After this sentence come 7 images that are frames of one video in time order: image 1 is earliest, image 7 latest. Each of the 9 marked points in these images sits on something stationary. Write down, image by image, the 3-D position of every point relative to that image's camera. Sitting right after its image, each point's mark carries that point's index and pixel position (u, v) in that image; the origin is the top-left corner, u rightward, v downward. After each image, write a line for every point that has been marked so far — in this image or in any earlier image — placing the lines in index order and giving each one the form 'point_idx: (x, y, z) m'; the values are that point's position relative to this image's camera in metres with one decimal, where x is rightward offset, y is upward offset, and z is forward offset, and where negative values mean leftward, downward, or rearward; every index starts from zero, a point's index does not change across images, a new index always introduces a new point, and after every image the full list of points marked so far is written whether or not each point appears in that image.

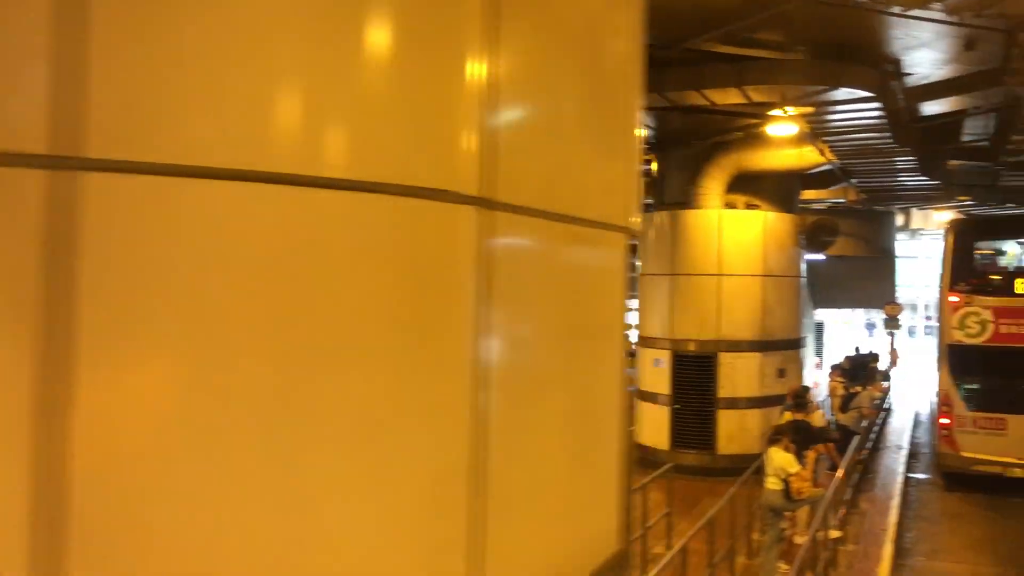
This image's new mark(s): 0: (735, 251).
0: (+2.8, +0.5, +12.1) m
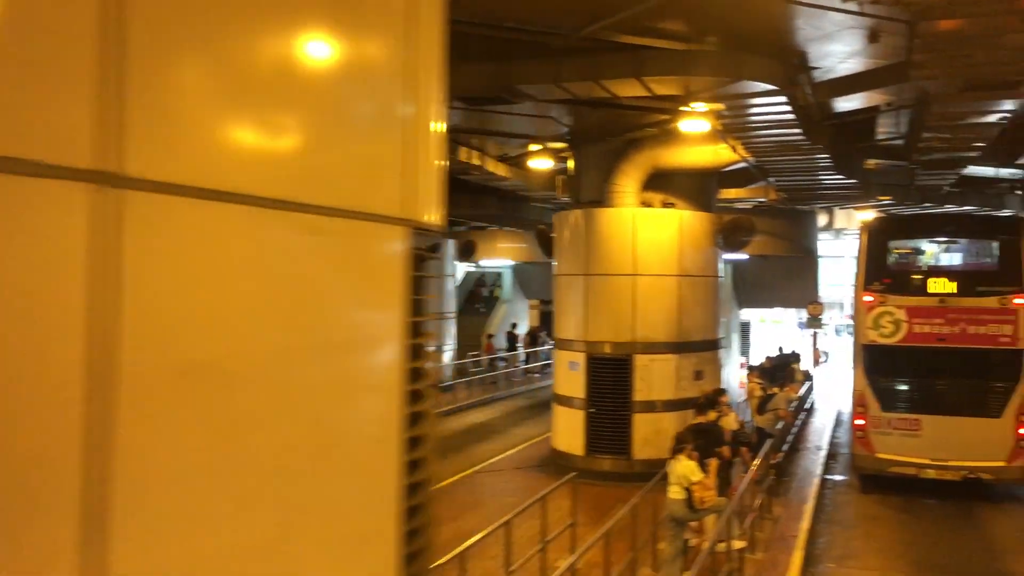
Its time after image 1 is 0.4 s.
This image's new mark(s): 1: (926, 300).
0: (+1.7, +0.5, +11.8) m
1: (+4.9, -0.1, +11.5) m
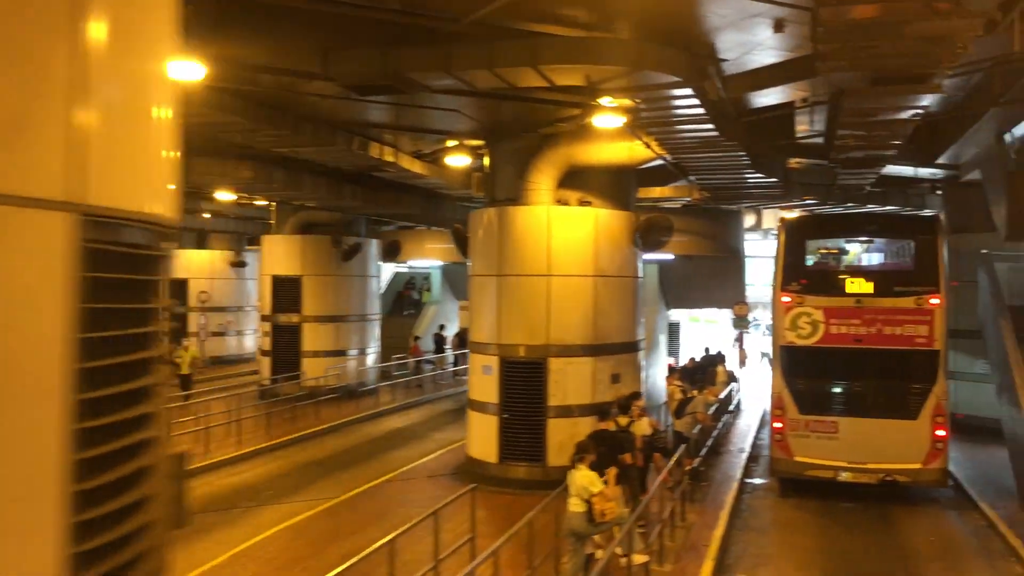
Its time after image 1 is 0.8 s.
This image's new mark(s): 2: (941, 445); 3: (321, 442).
0: (+0.6, +0.4, +11.5) m
1: (+3.9, -0.1, +11.3) m
2: (+4.9, -1.8, +11.1) m
3: (-3.1, -2.5, +15.6) m
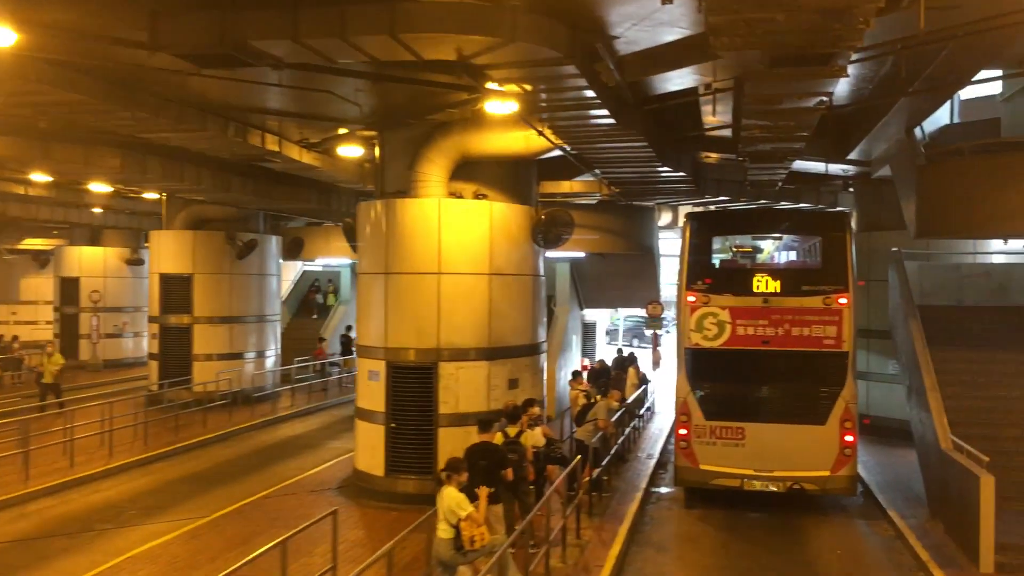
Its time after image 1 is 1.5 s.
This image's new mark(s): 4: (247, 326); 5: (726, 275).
0: (-0.6, +0.5, +10.7) m
1: (+2.7, -0.1, +10.7) m
2: (+3.7, -1.8, +10.6) m
3: (-4.6, -2.5, +14.5) m
4: (-5.3, -0.8, +19.2) m
5: (+2.4, +0.1, +10.9) m
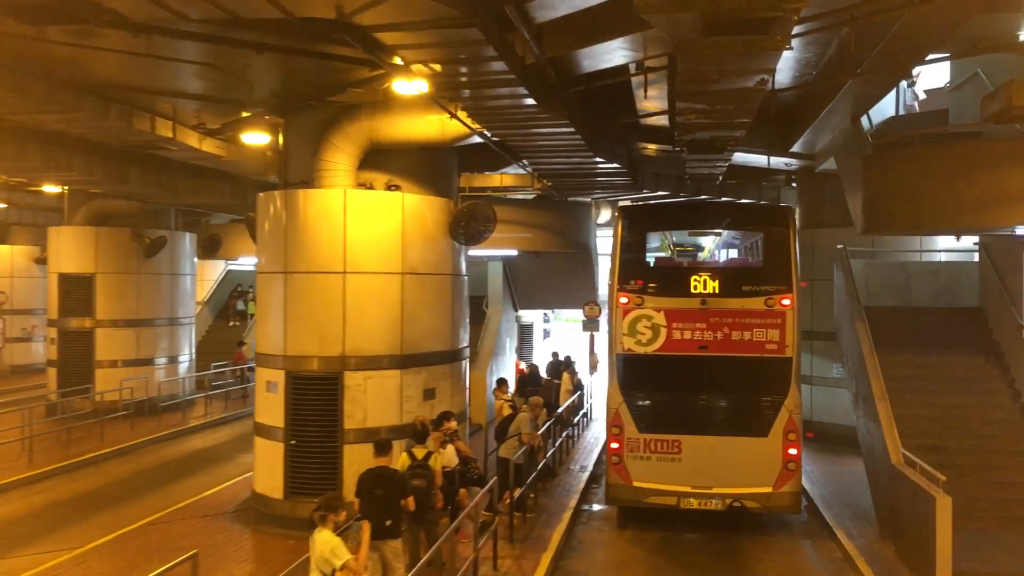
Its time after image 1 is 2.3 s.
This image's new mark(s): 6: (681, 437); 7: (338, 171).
0: (-1.4, +0.4, +9.6) m
1: (+1.8, -0.1, +9.9) m
2: (+2.8, -1.8, +9.8) m
3: (-5.7, -2.5, +13.2) m
4: (-6.6, -0.8, +17.9) m
5: (+1.6, +0.1, +10.0) m
6: (+1.8, -1.5, +10.0) m
7: (-1.8, +1.2, +9.8) m
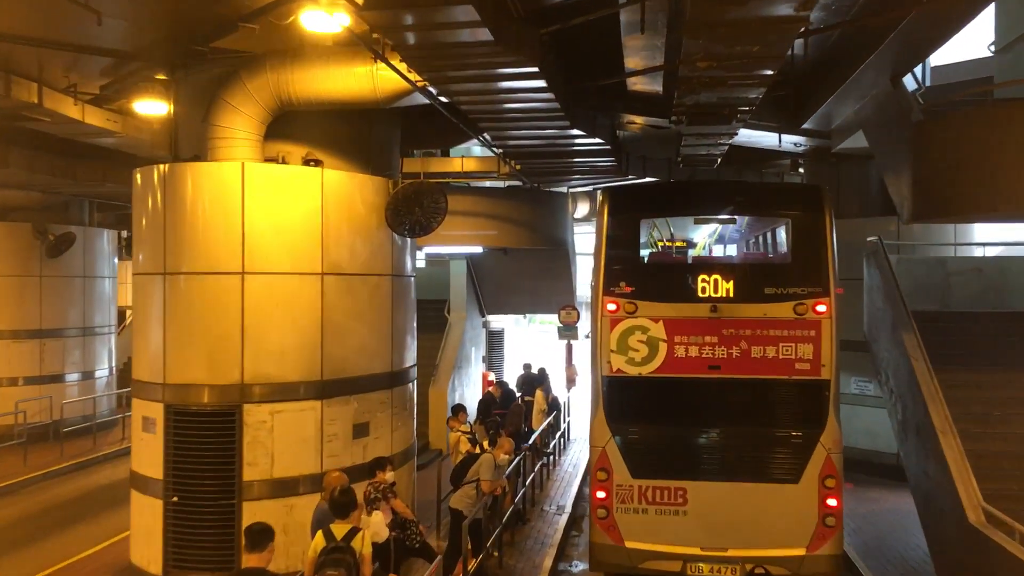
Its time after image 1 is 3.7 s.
0: (-1.8, +0.4, +7.3) m
1: (+1.4, -0.2, +7.6) m
2: (+2.5, -1.8, +7.5) m
3: (-6.1, -2.6, +10.8) m
4: (-7.1, -0.8, +15.4) m
5: (+1.2, +0.1, +7.8) m
6: (+1.4, -1.6, +7.8) m
7: (-2.1, +1.1, +7.4) m
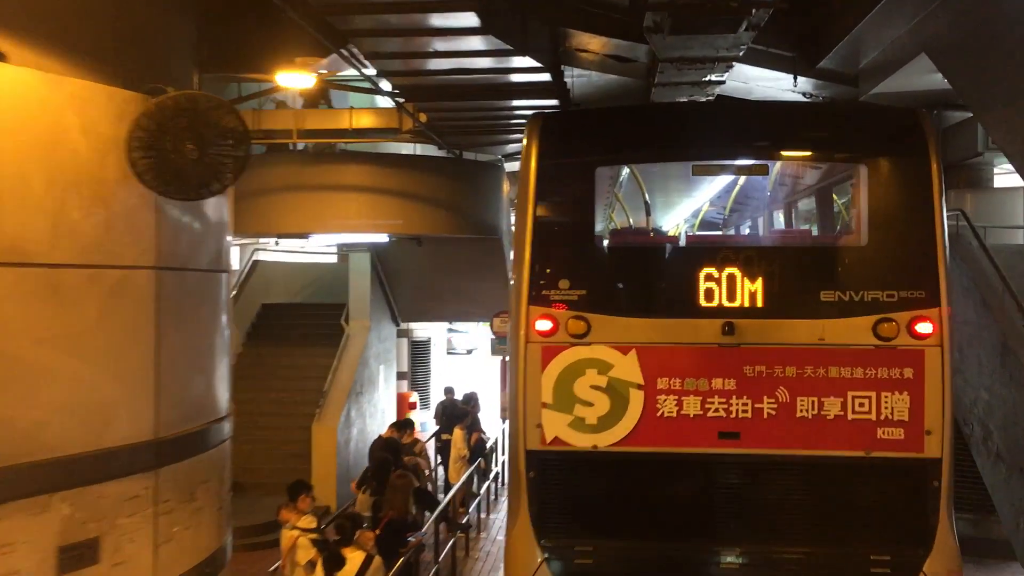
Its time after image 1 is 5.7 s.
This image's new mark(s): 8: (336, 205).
0: (-2.4, +0.4, +3.7) m
1: (+0.8, -0.2, +4.1) m
2: (+1.8, -1.8, +4.1) m
3: (-6.9, -2.6, +7.0) m
4: (-8.2, -0.9, +11.5) m
5: (+0.5, +0.1, +4.3) m
6: (+0.7, -1.6, +4.3) m
7: (-2.8, +1.1, +3.8) m
8: (-1.9, +0.9, +10.6) m
